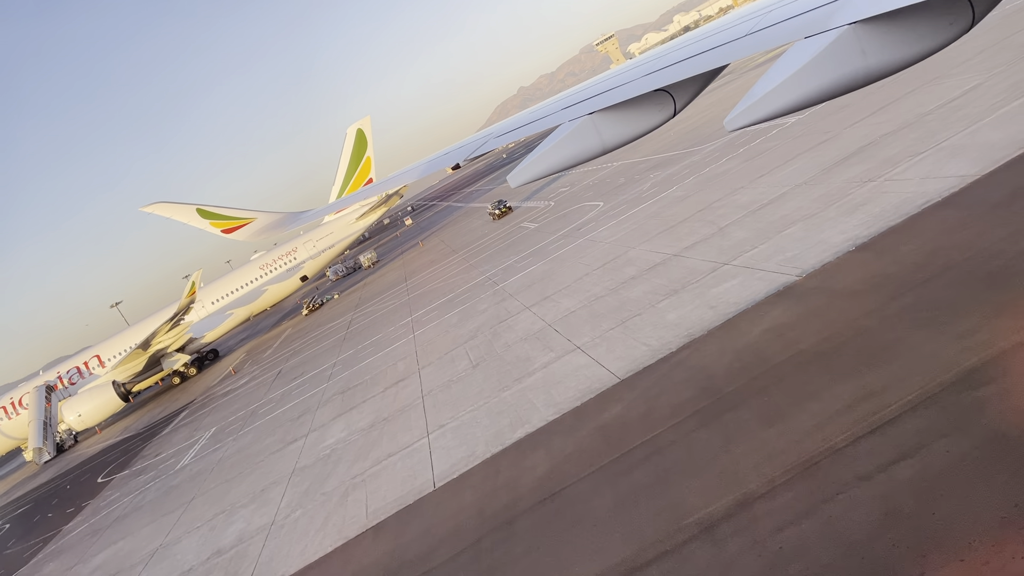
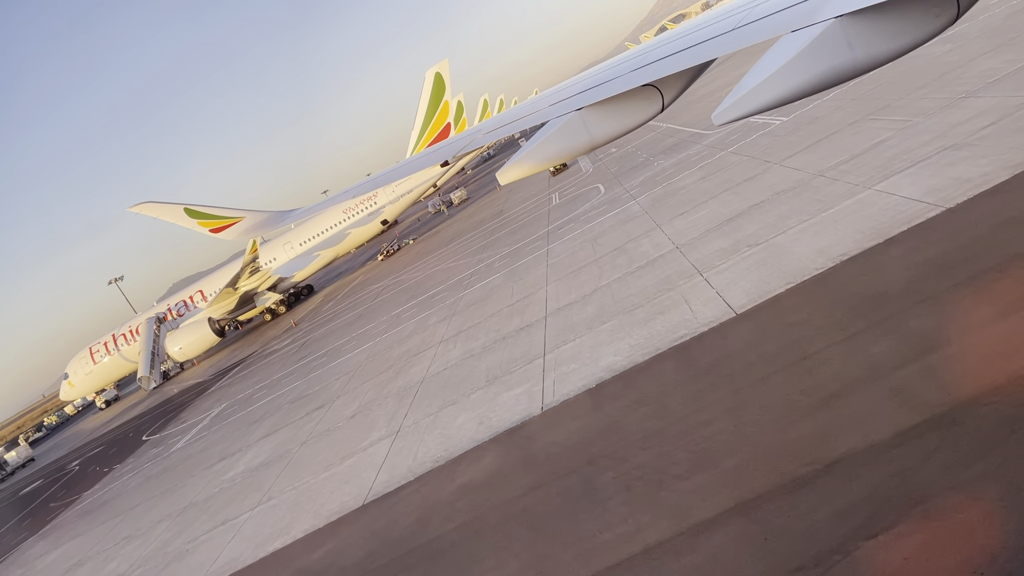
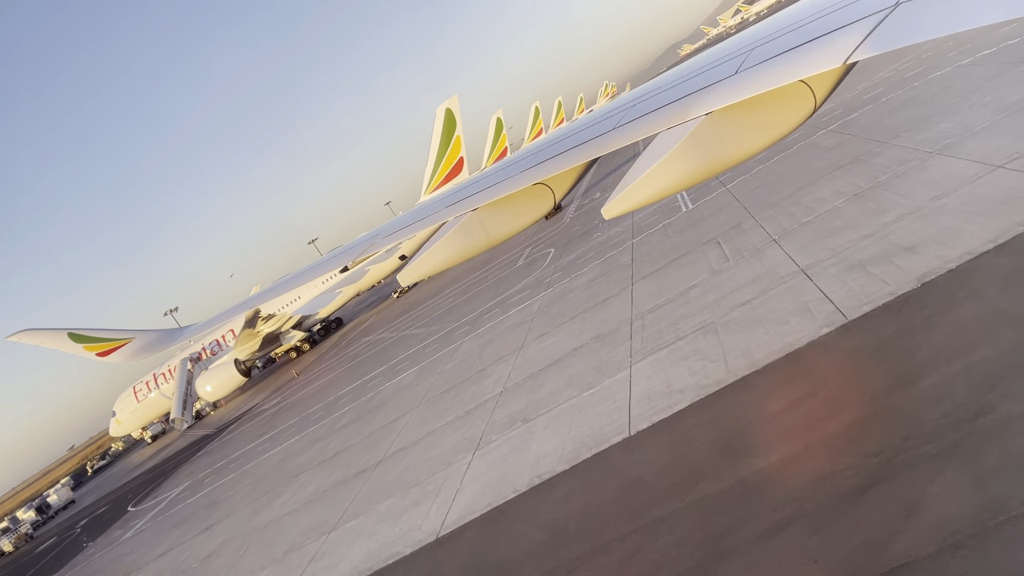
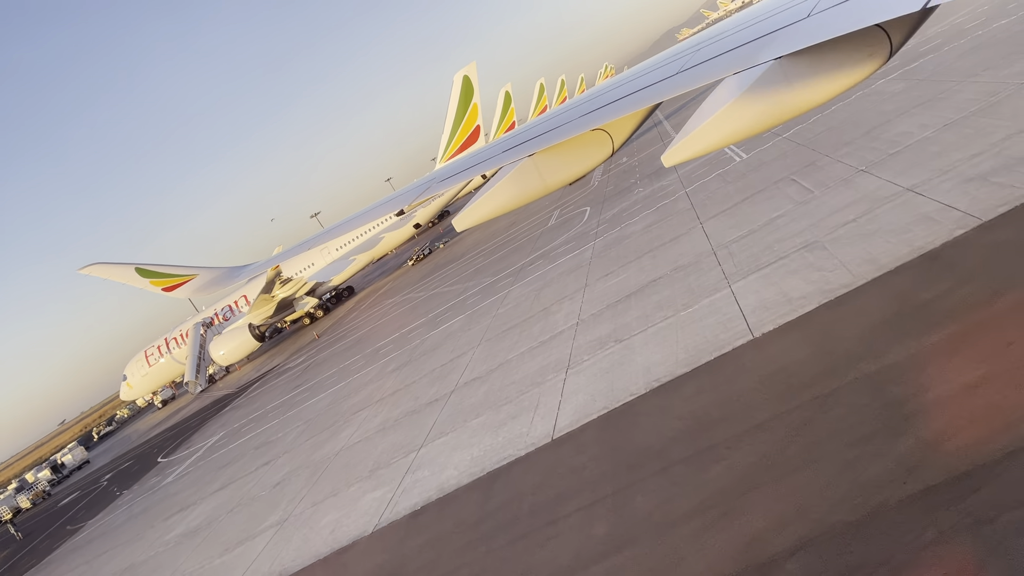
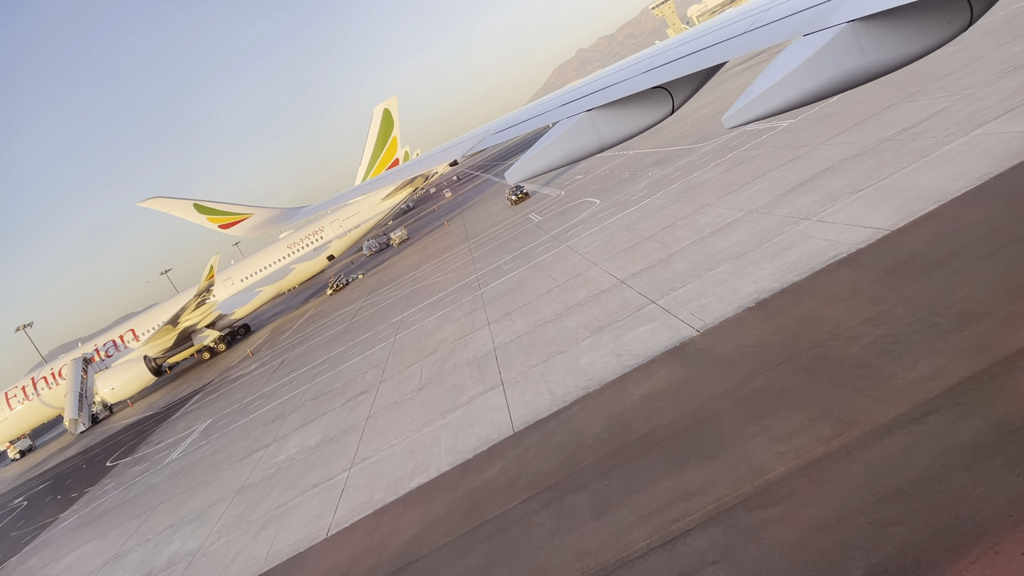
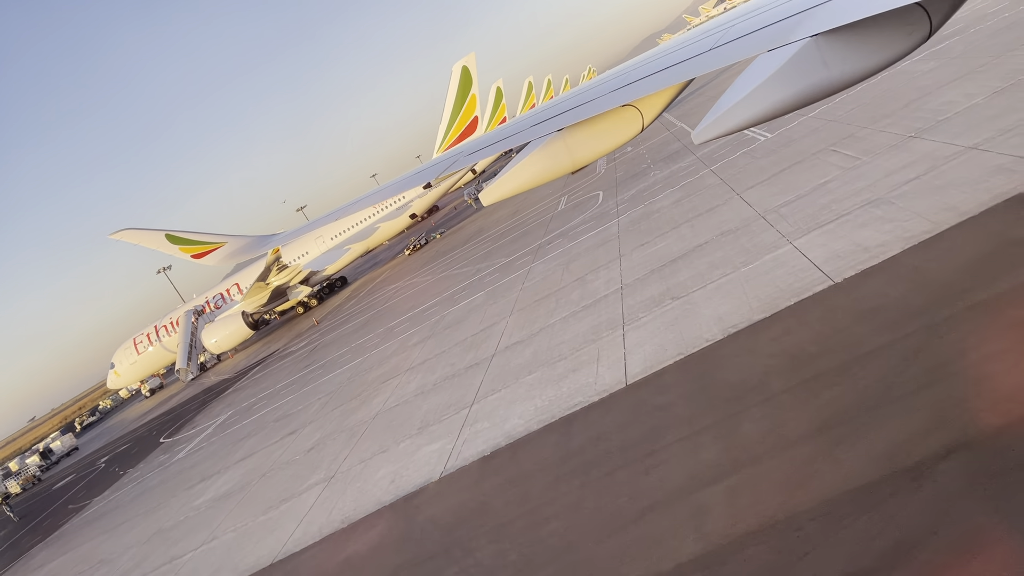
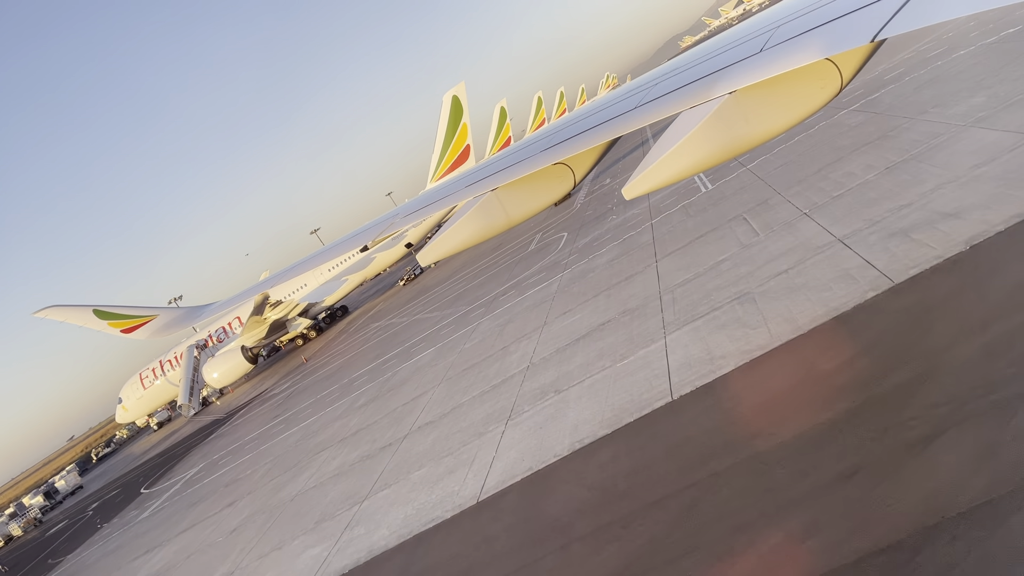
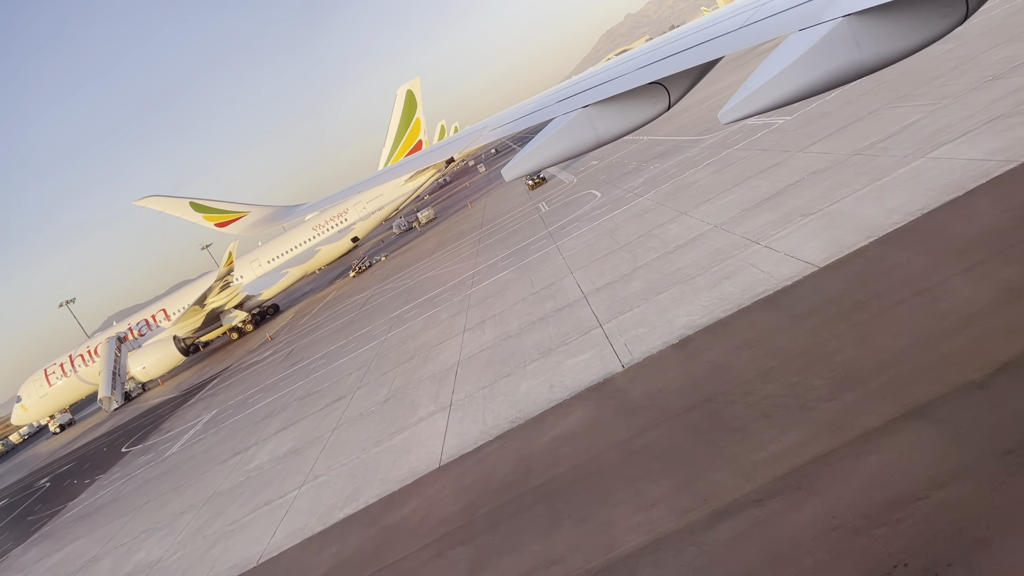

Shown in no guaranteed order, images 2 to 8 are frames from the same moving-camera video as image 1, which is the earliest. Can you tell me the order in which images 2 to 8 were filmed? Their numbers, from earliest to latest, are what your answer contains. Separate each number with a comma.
5, 8, 2, 6, 4, 7, 3
